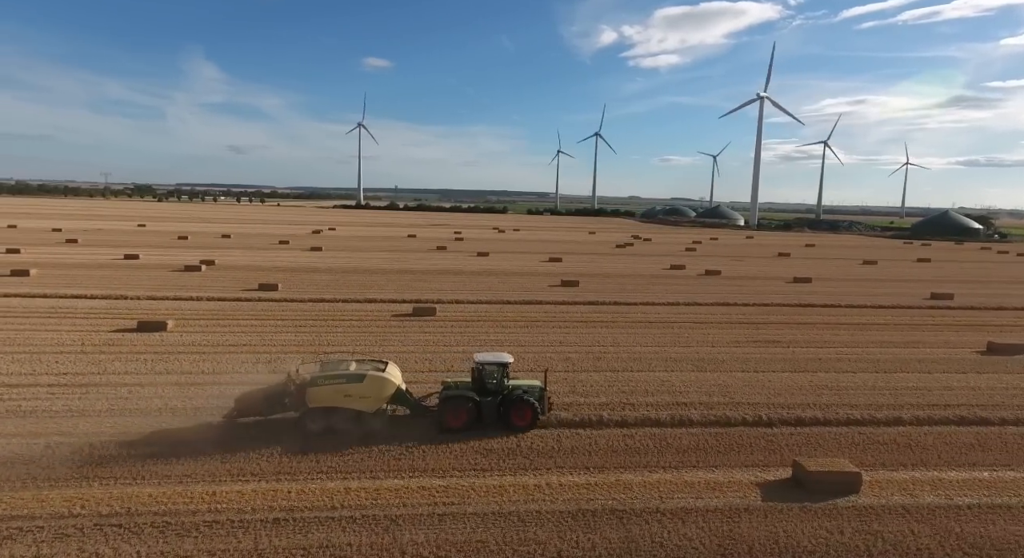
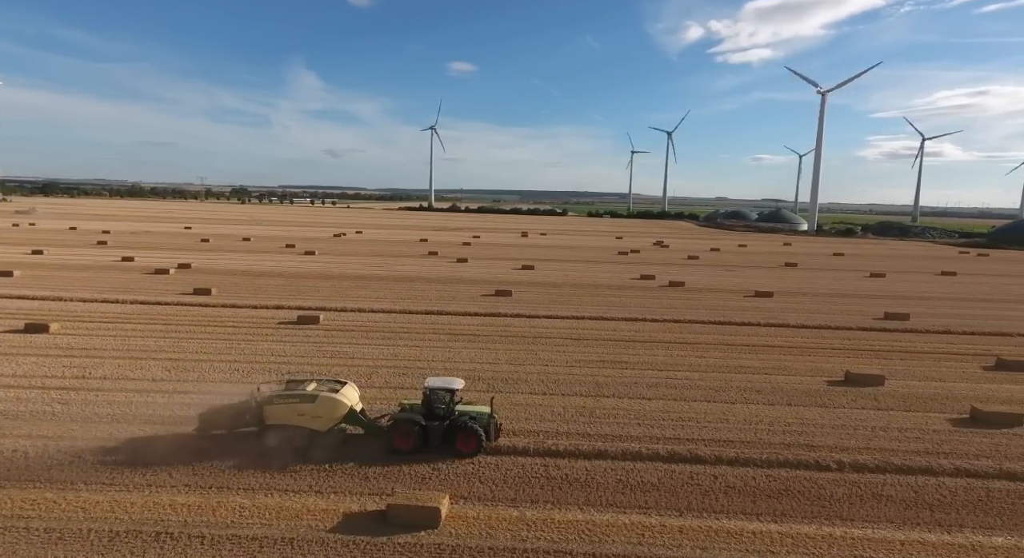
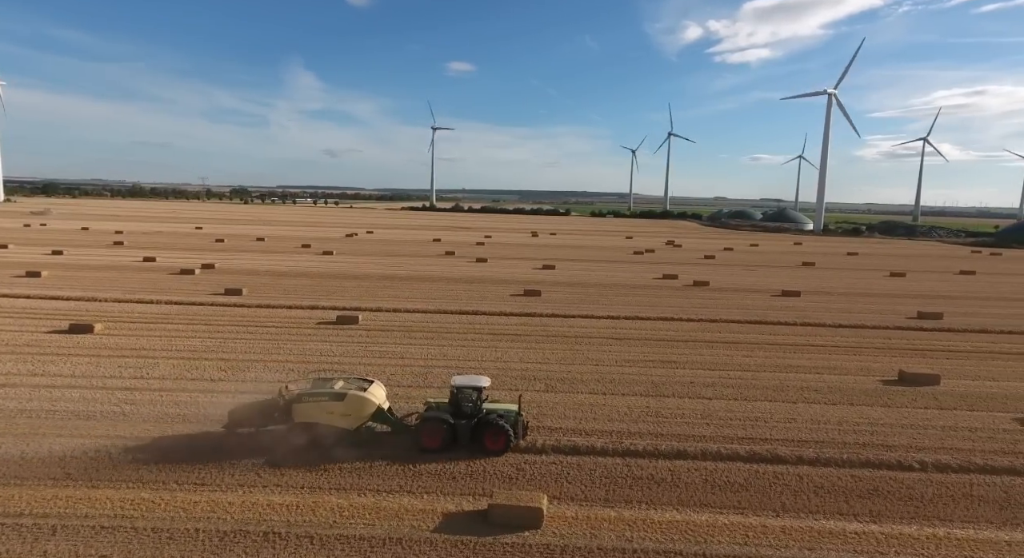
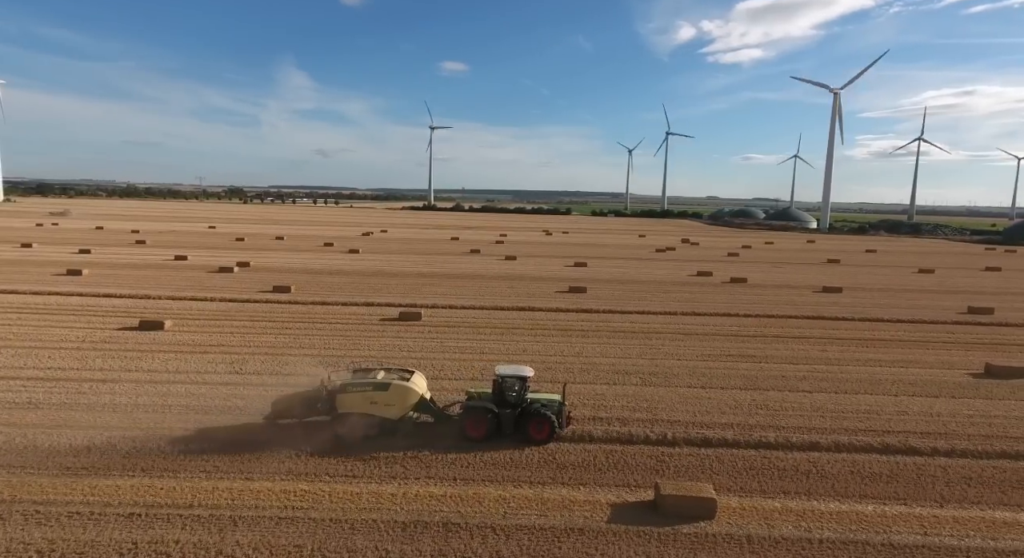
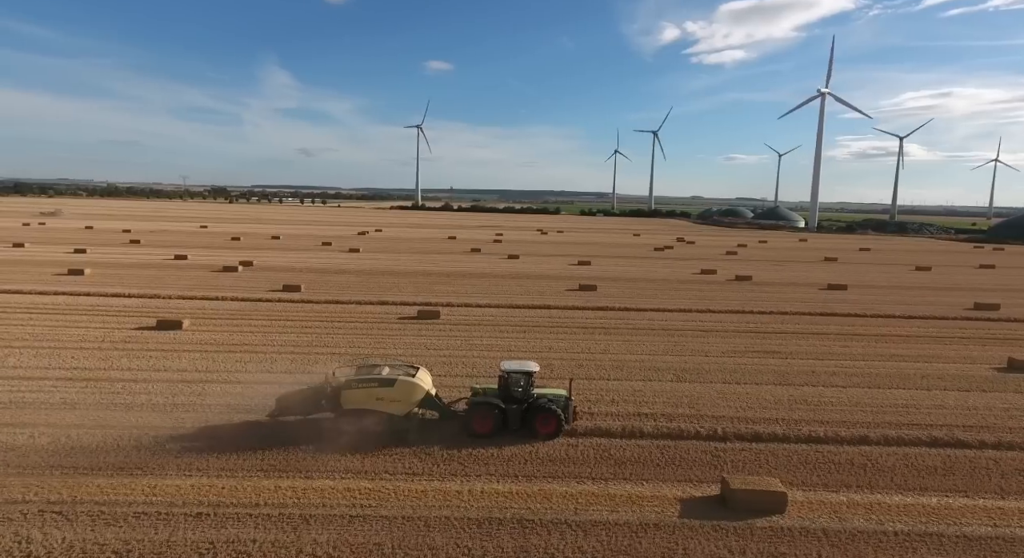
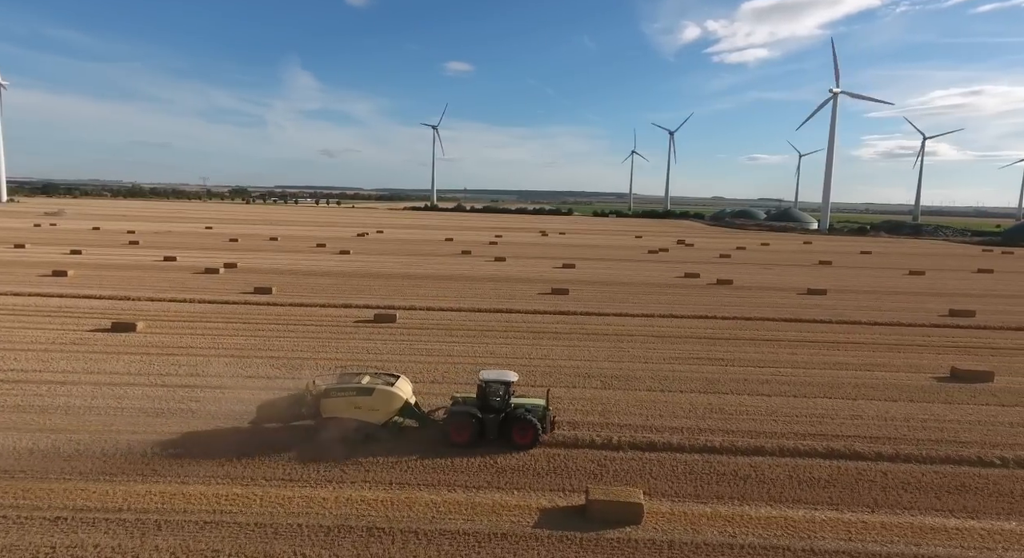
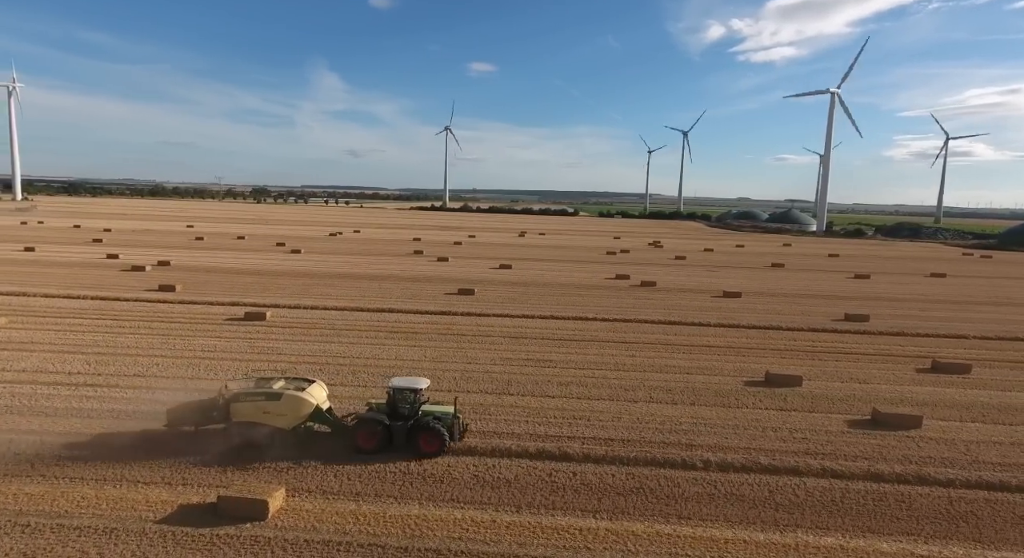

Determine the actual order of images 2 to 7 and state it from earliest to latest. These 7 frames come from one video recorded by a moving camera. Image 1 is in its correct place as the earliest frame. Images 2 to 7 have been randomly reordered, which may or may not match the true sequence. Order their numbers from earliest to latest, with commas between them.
5, 4, 6, 3, 2, 7
